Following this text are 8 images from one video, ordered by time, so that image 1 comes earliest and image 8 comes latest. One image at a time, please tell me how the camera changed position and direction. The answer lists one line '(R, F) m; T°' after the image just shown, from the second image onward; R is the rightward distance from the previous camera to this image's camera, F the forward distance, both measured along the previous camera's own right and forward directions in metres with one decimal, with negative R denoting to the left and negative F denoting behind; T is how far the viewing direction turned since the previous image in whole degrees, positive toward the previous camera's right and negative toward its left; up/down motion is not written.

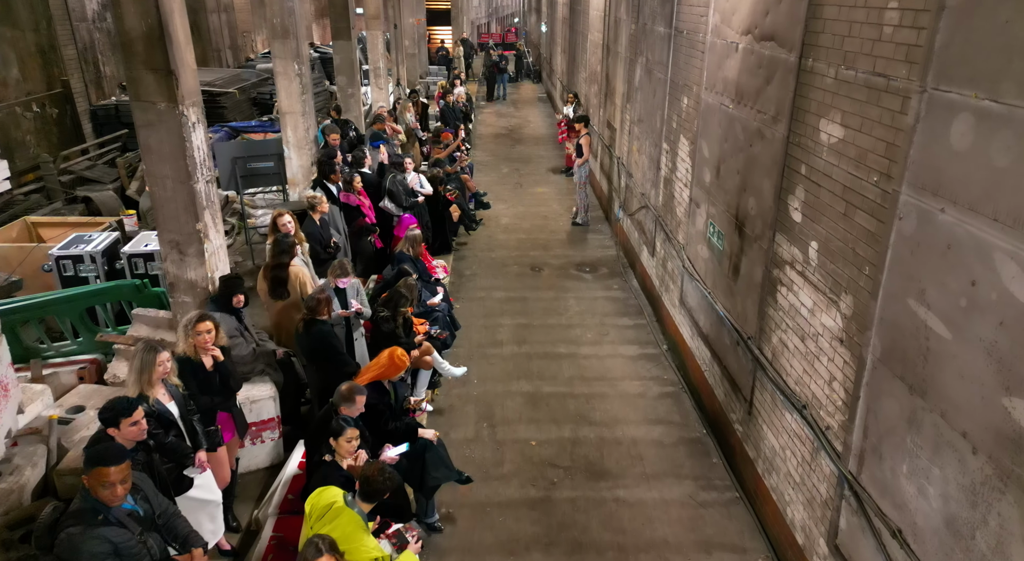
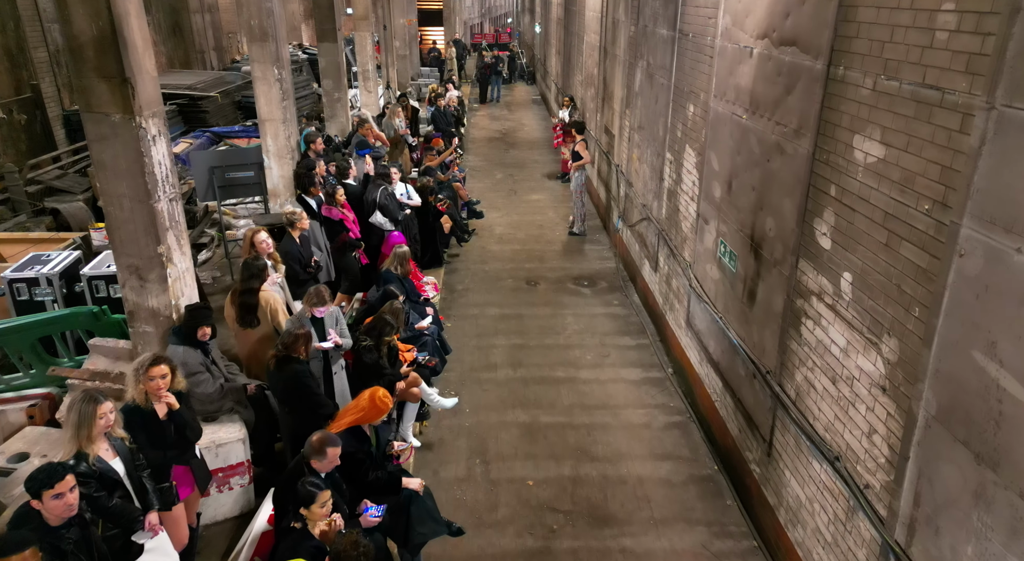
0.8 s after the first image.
(0.0, +0.5) m; 0°
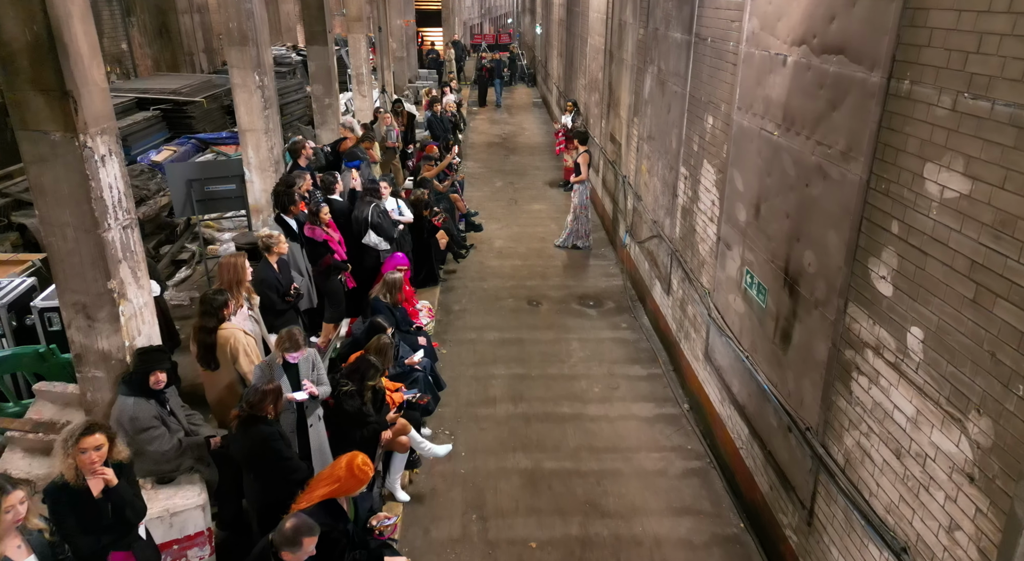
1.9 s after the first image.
(0.0, +0.7) m; 0°
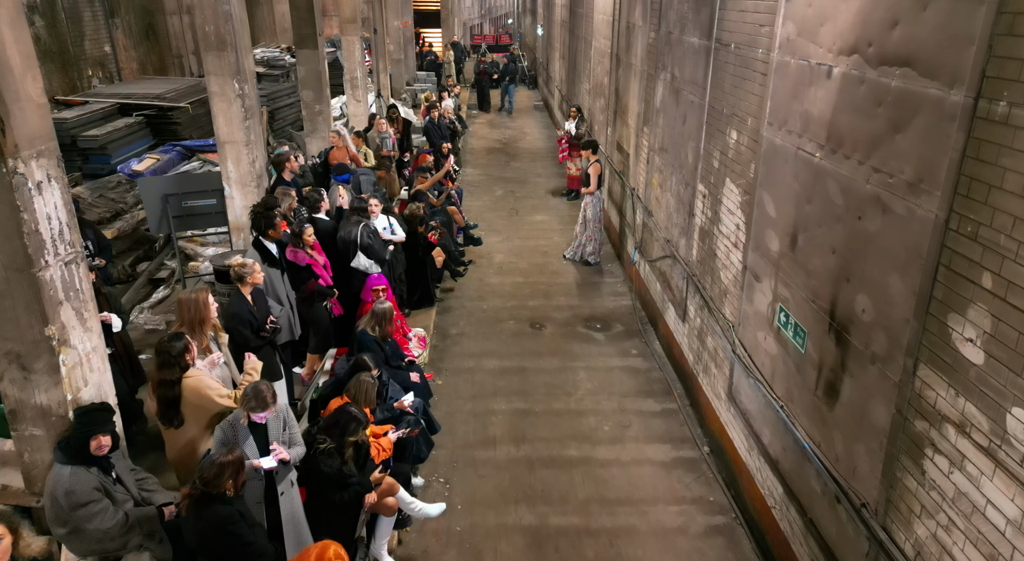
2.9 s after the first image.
(0.0, +0.7) m; 0°
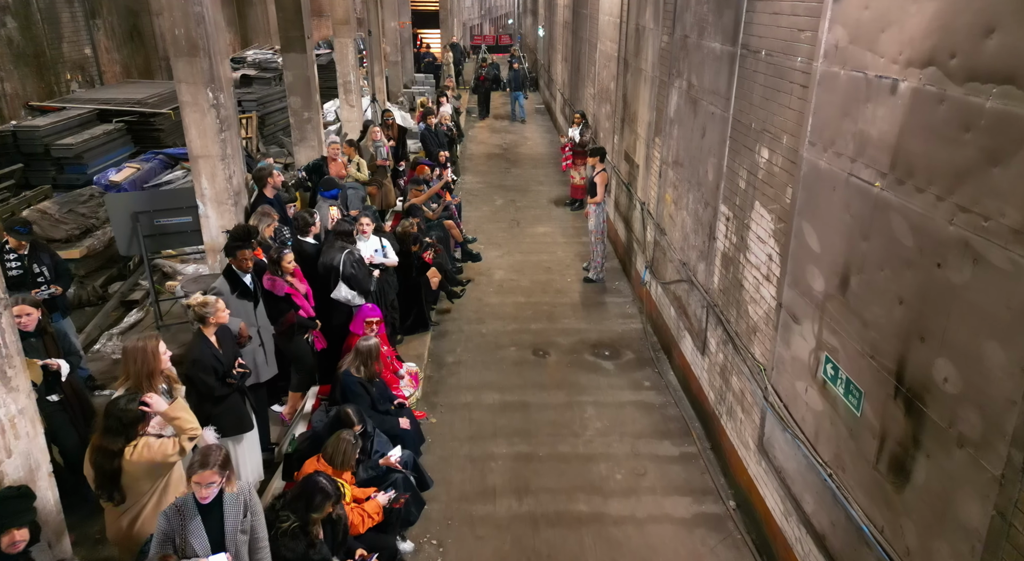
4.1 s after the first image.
(0.0, +0.7) m; 0°
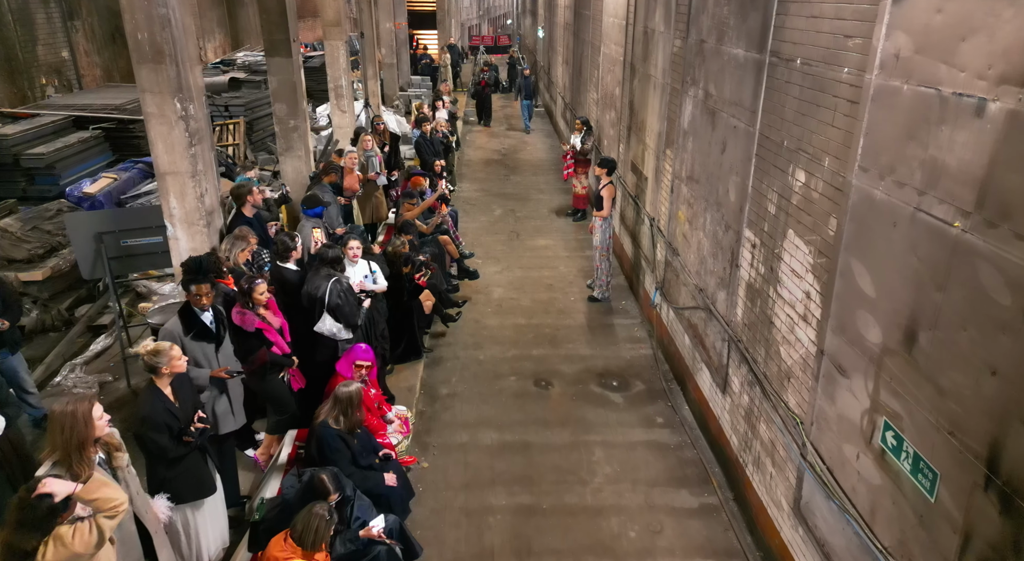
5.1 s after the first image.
(0.0, +0.7) m; 0°
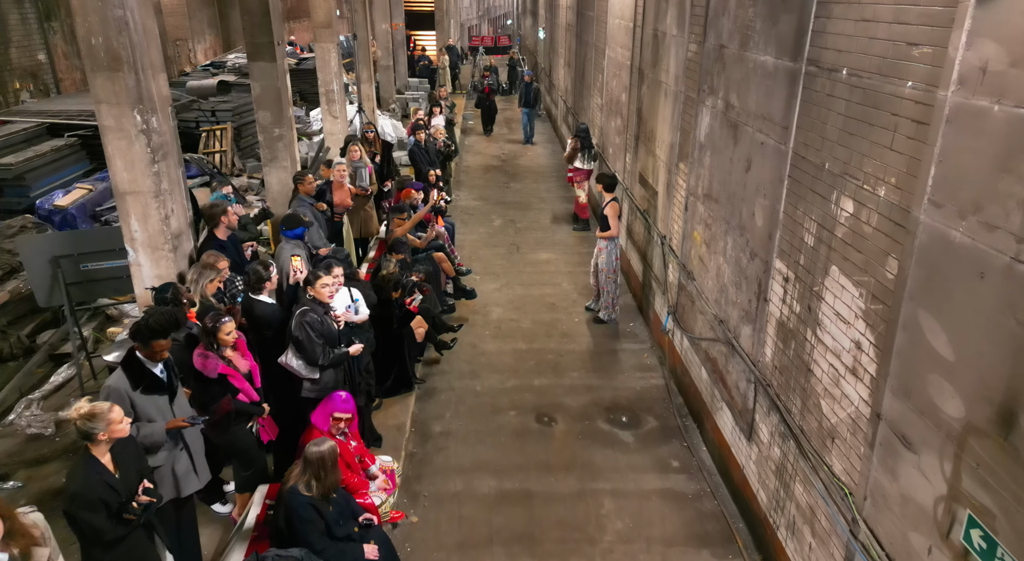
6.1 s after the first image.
(0.0, +0.7) m; 0°
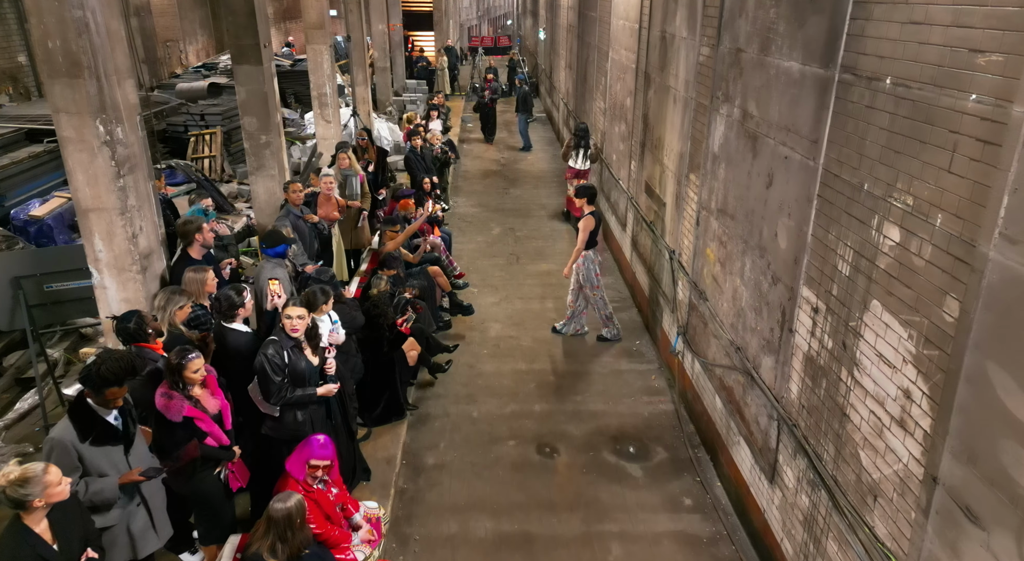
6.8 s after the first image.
(0.0, +0.5) m; 0°
